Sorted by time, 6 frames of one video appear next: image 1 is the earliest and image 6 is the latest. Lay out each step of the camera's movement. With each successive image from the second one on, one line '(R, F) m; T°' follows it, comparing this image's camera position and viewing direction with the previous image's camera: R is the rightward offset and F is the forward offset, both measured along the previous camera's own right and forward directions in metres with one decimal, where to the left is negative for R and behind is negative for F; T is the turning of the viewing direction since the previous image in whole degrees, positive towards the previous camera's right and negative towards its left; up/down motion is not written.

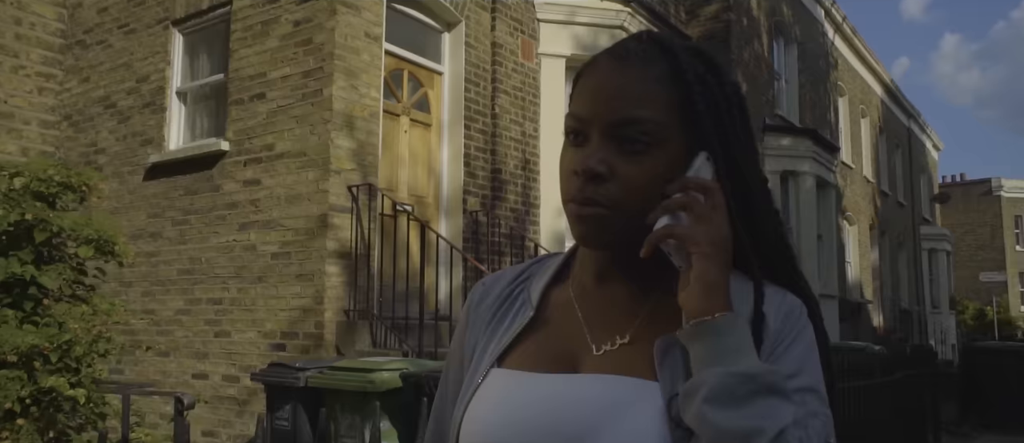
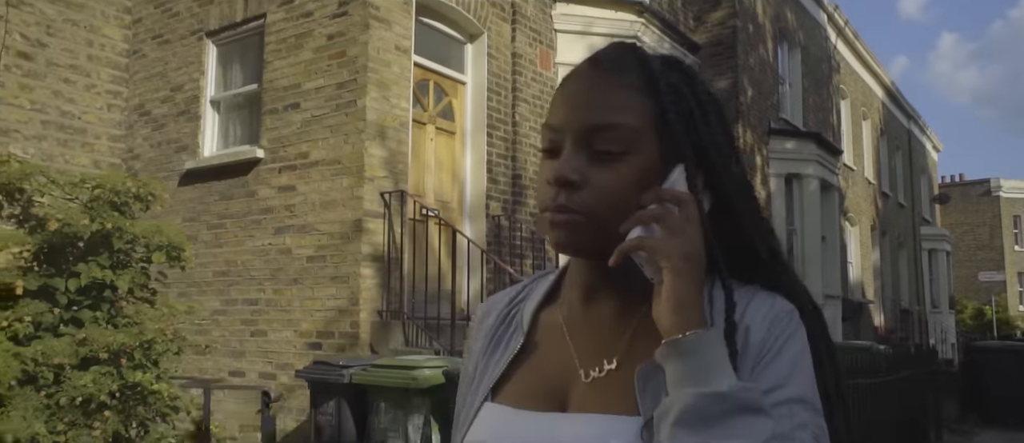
(-0.2, -0.3) m; 0°
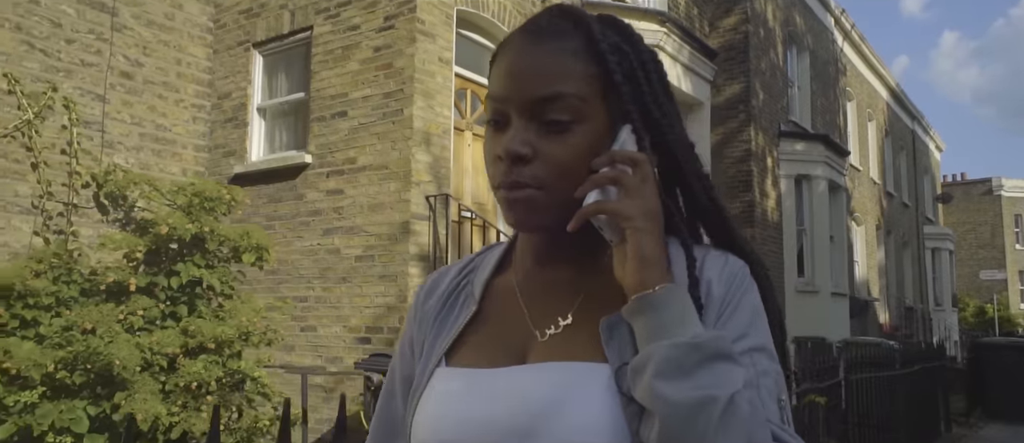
(-0.4, -0.4) m; 0°
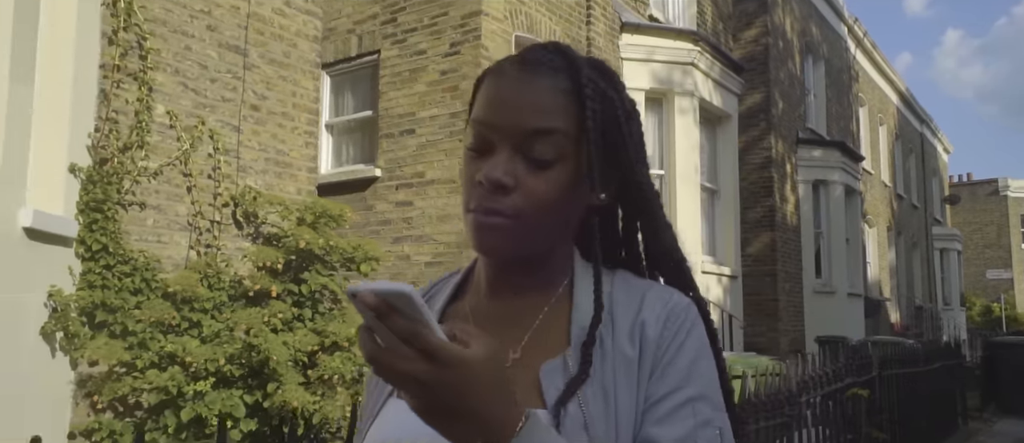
(-0.6, -0.7) m; 0°
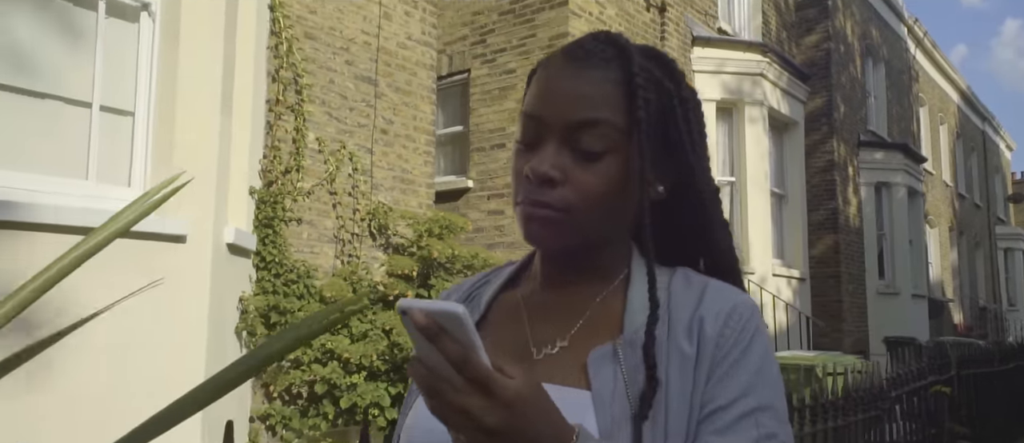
(-0.5, -0.6) m; -3°
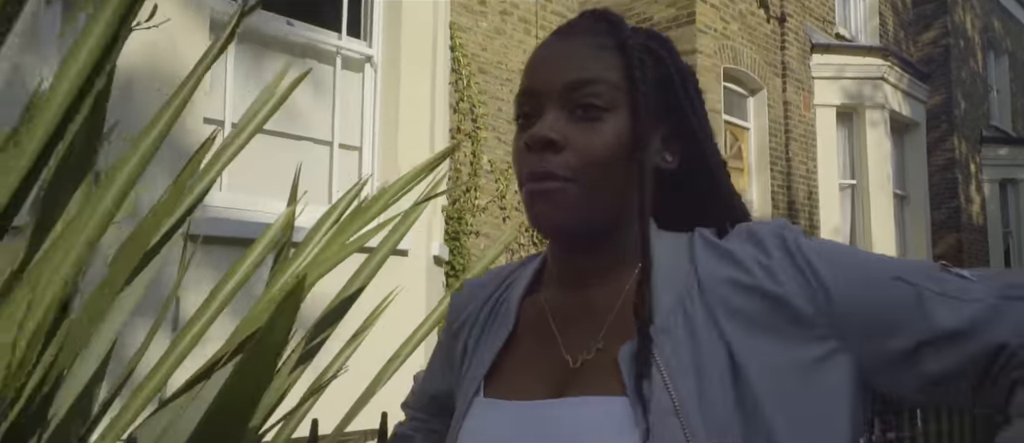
(-0.5, -0.7) m; -7°
